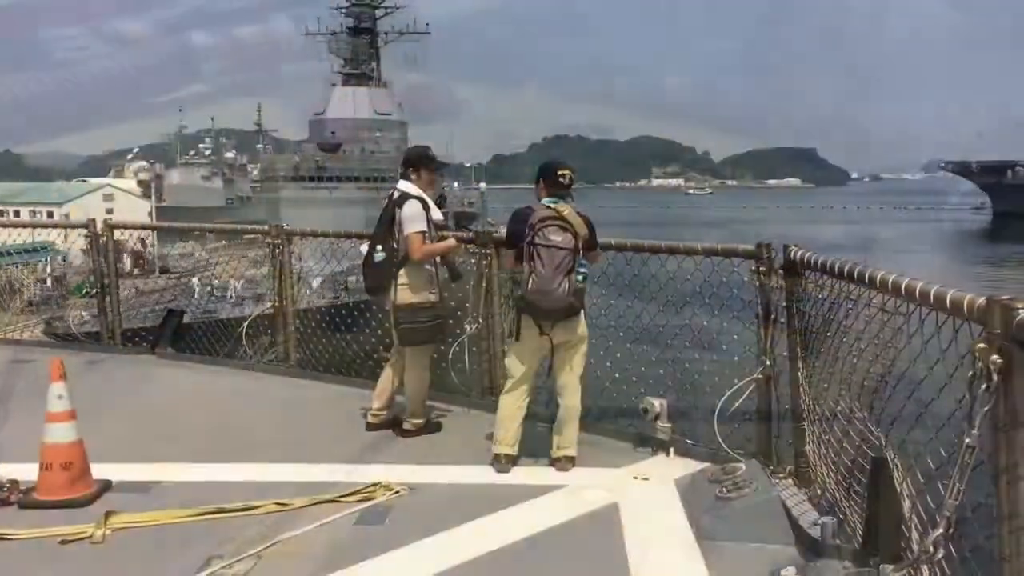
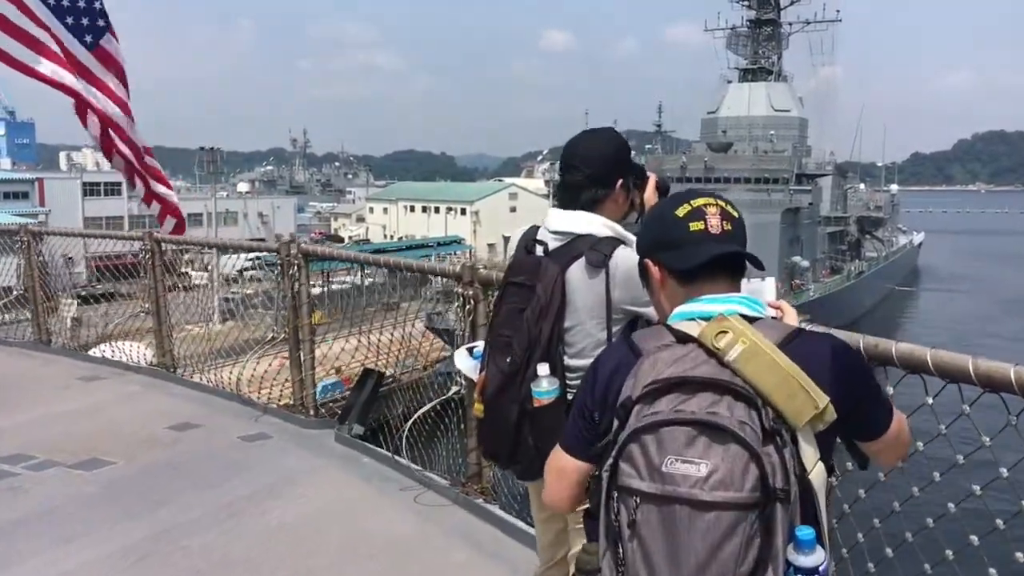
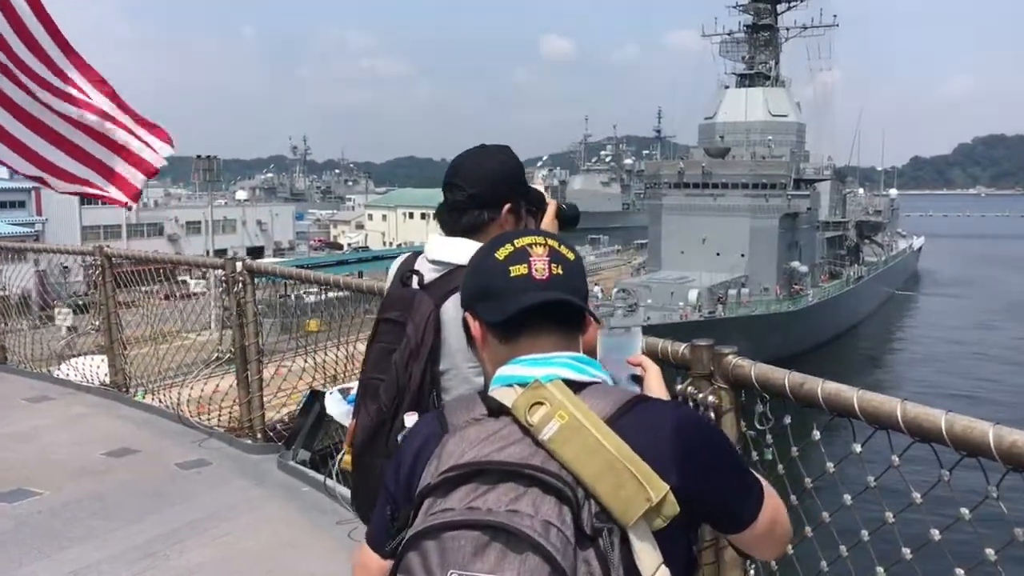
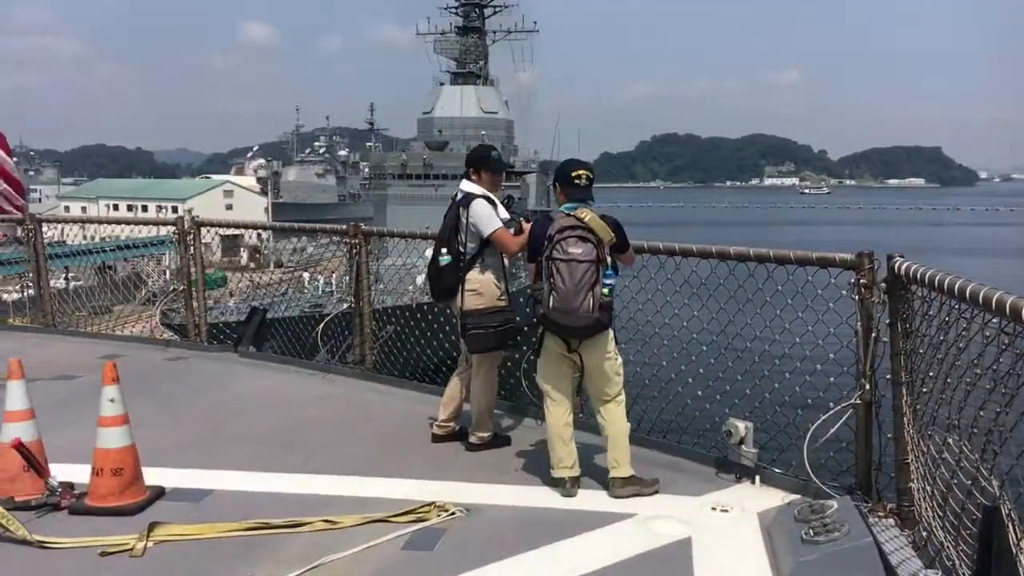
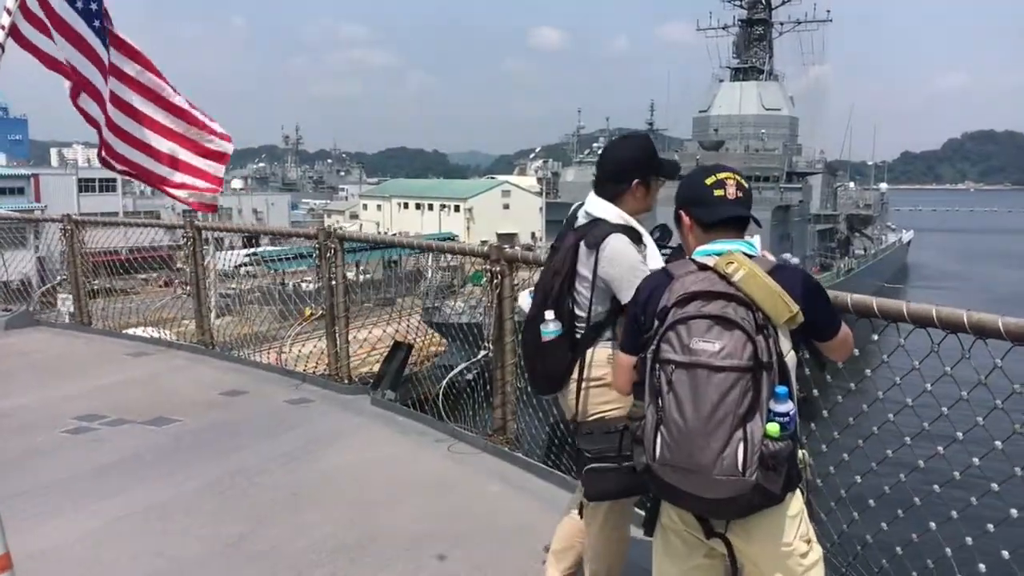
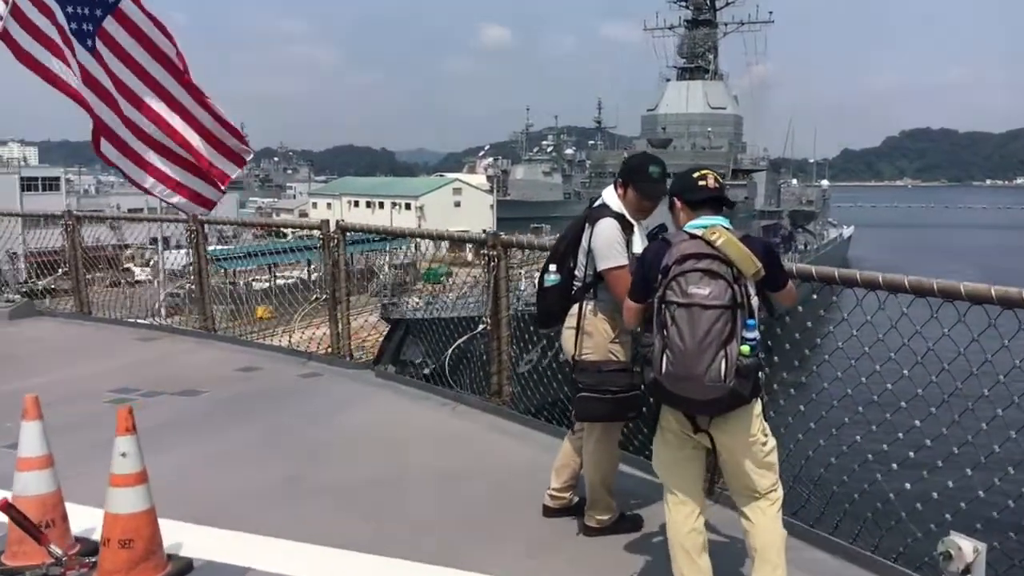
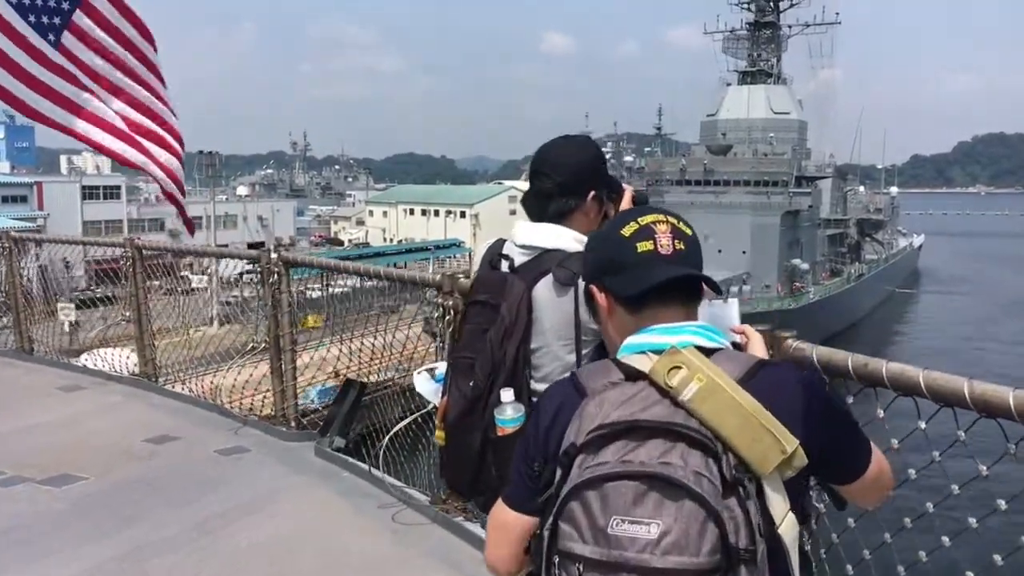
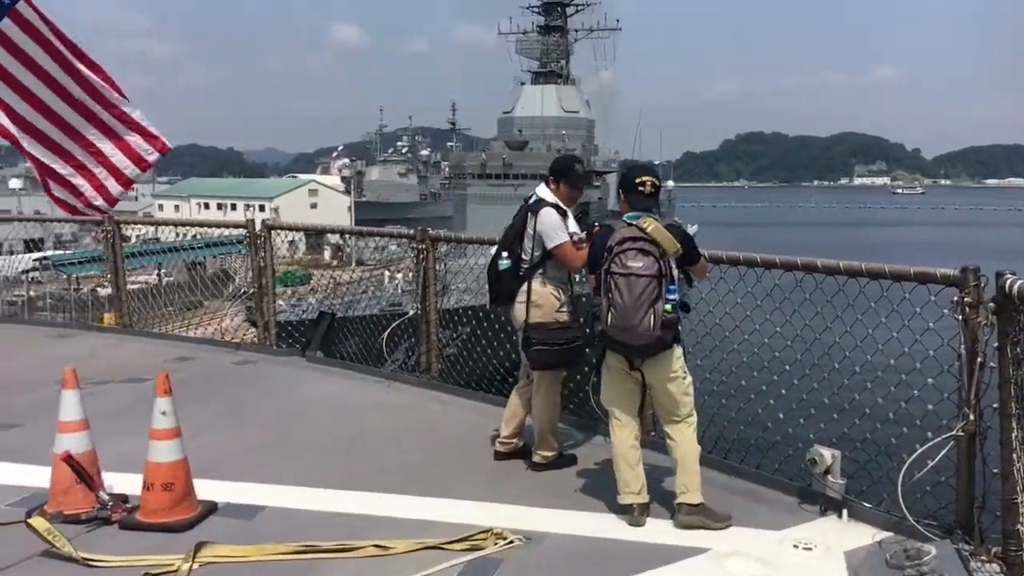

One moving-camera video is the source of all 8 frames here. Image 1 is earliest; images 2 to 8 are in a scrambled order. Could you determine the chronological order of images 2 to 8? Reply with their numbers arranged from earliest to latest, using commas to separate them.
4, 8, 6, 5, 2, 7, 3
